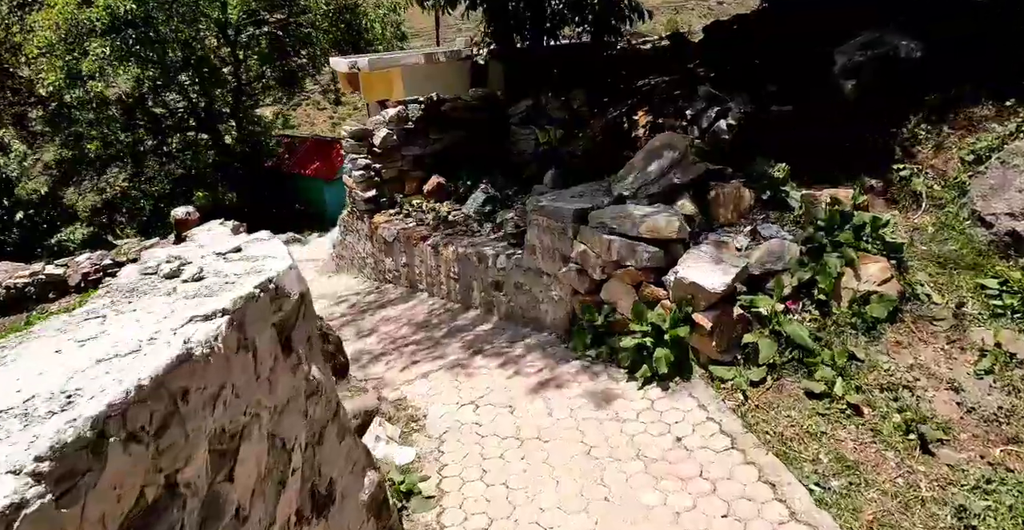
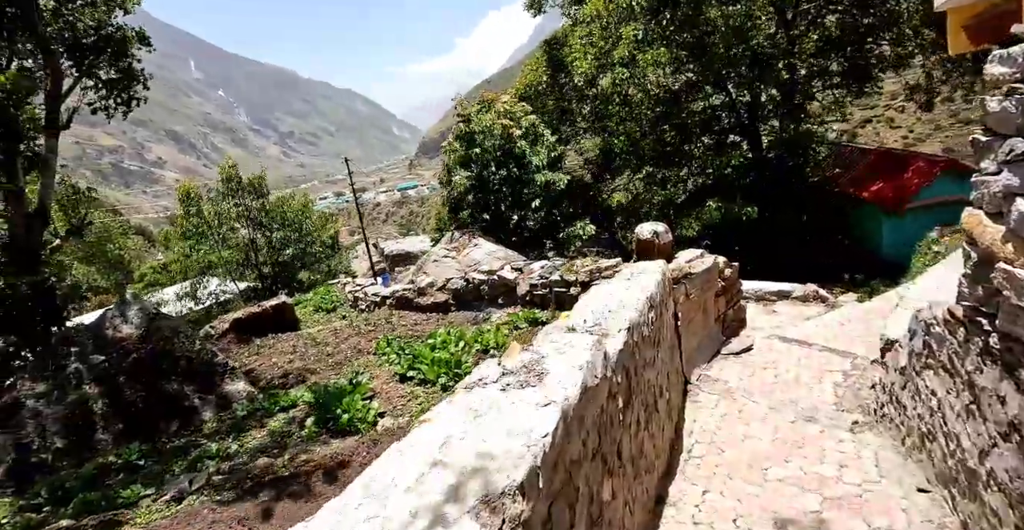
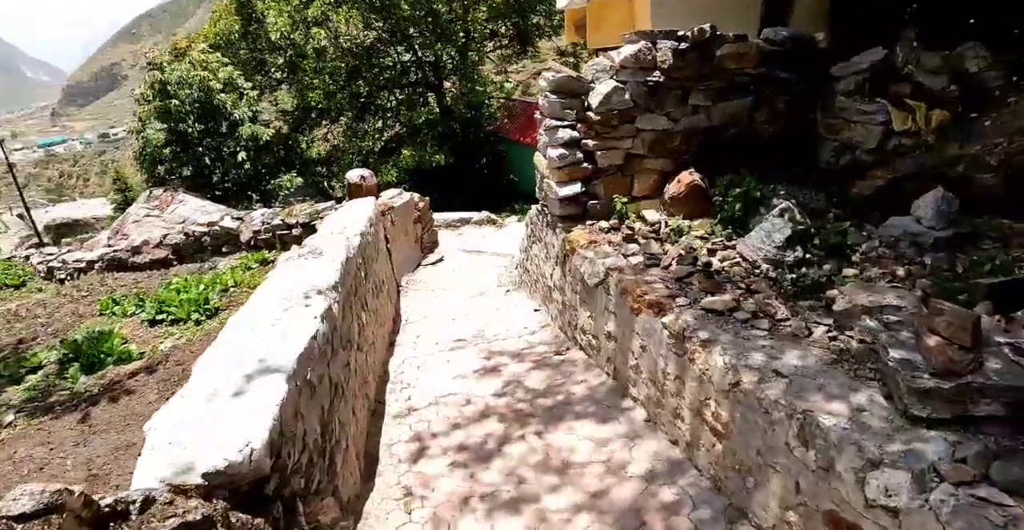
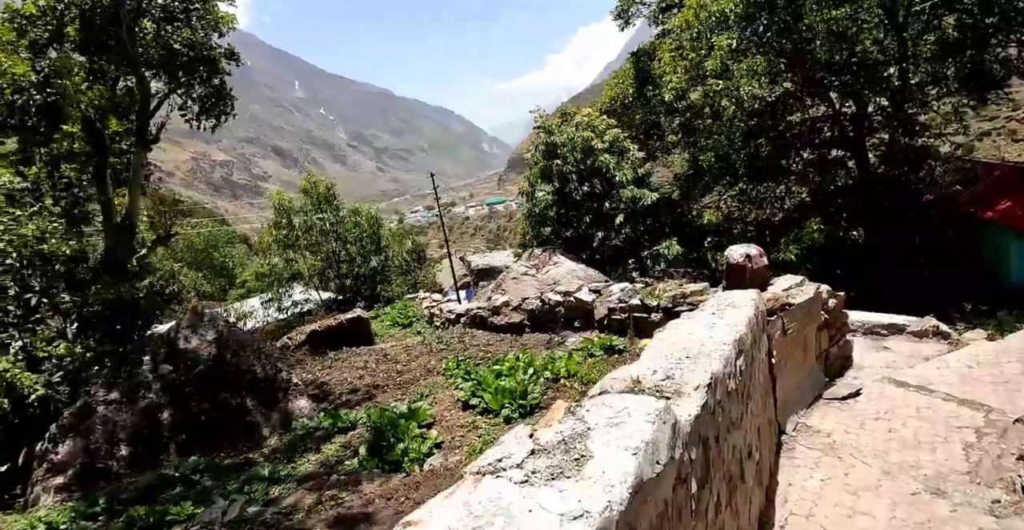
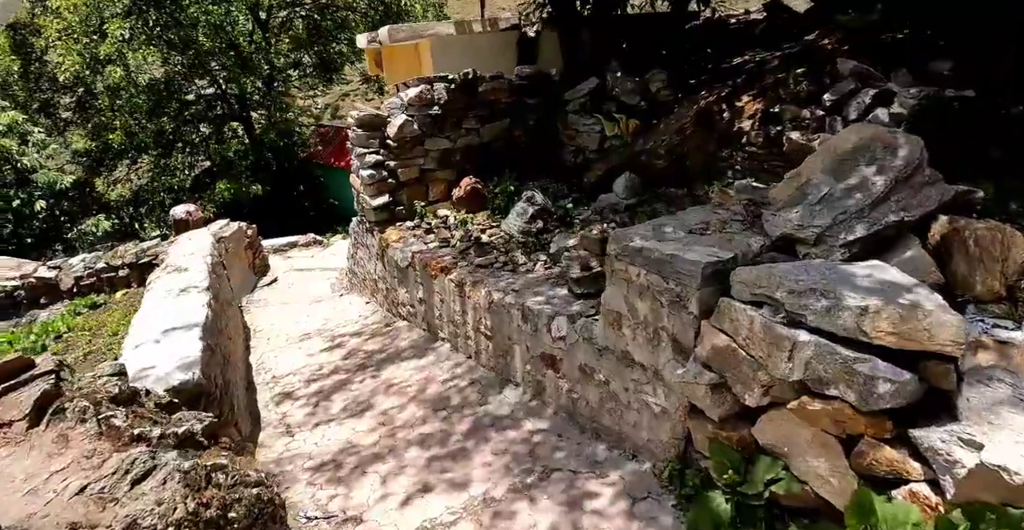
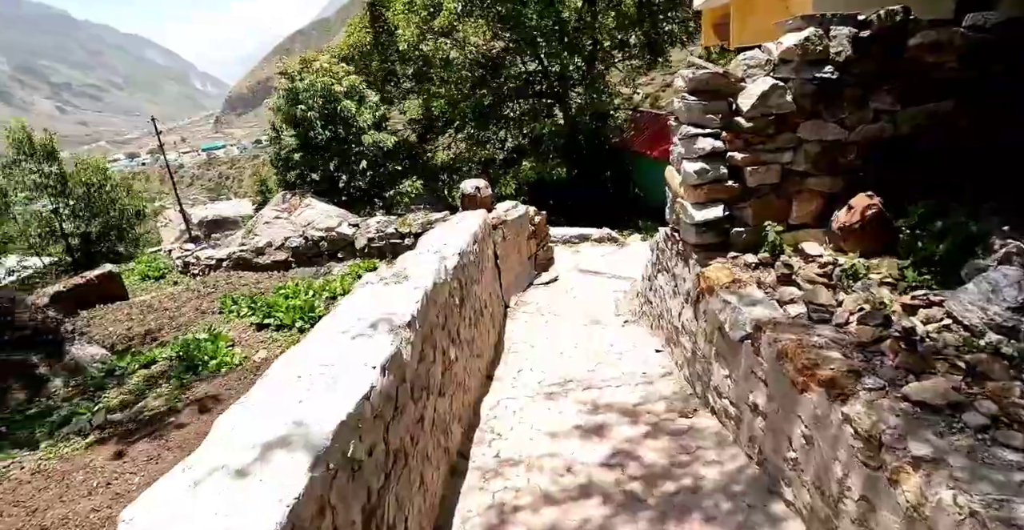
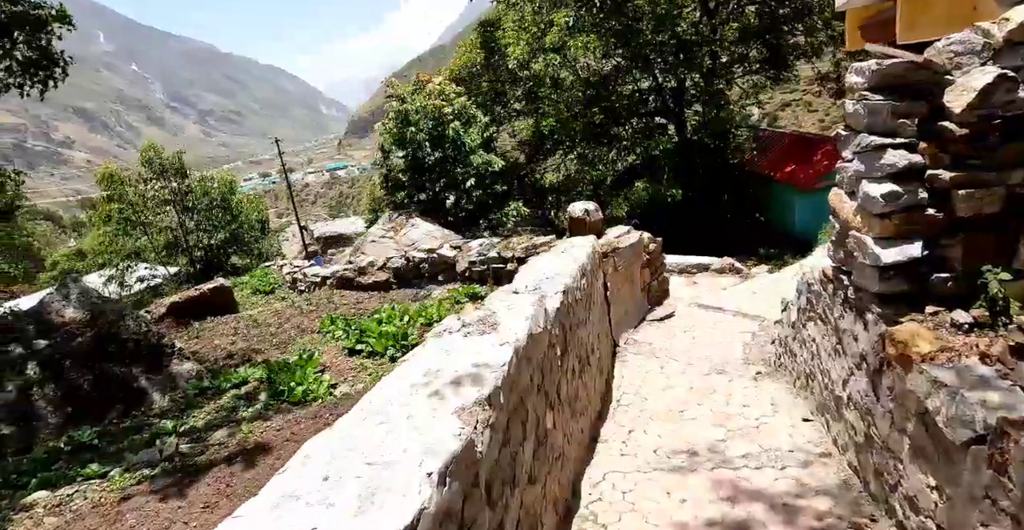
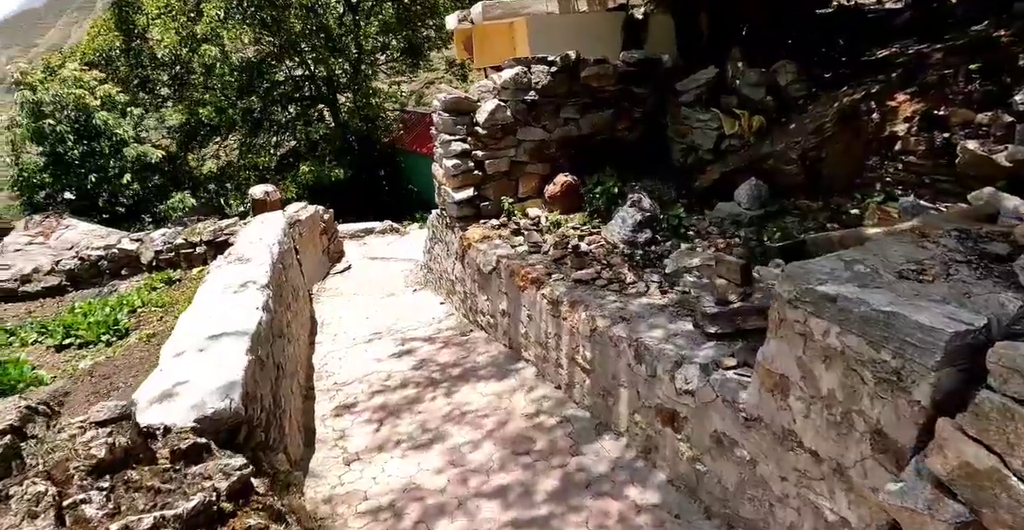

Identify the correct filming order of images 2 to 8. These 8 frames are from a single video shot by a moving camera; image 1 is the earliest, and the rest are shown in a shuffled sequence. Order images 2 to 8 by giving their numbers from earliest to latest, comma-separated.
5, 8, 3, 6, 7, 2, 4
